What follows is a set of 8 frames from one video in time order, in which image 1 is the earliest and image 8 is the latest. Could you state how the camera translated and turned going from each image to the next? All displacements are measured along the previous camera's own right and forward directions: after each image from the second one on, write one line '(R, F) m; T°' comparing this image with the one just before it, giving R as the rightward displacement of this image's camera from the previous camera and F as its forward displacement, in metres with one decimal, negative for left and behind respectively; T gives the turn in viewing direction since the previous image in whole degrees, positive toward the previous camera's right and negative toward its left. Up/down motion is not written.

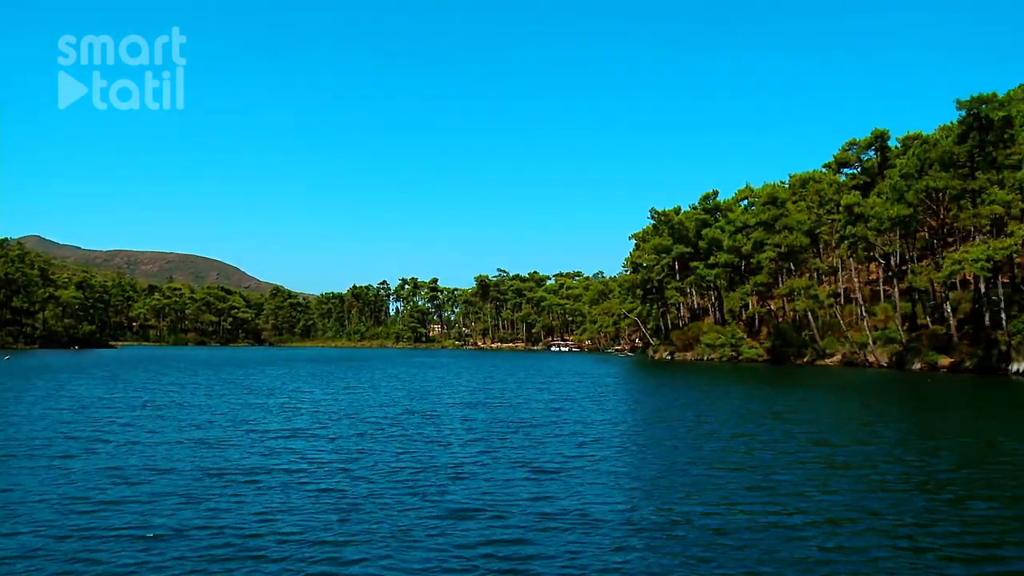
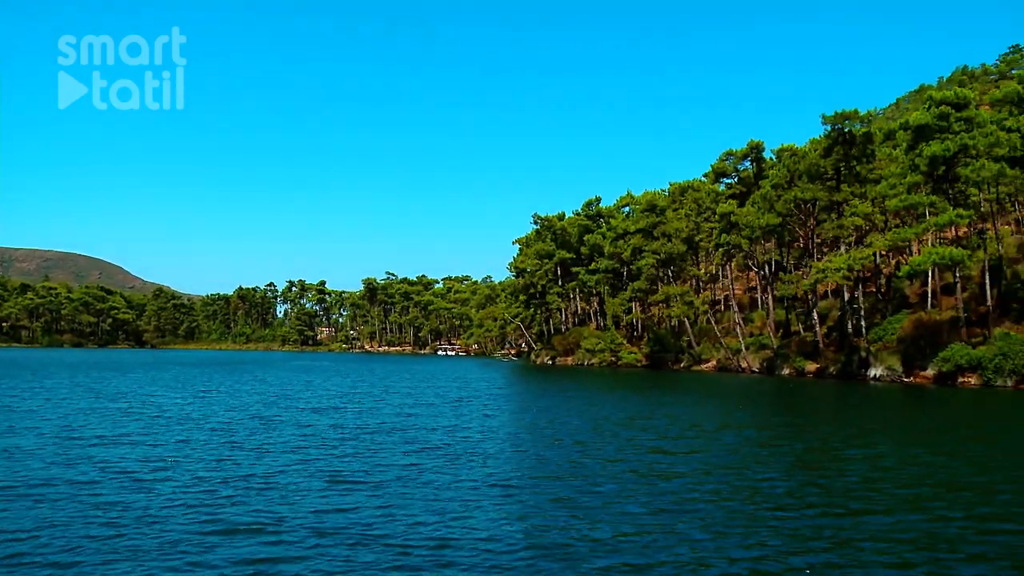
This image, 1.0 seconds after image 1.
(+0.5, 0.0) m; +6°
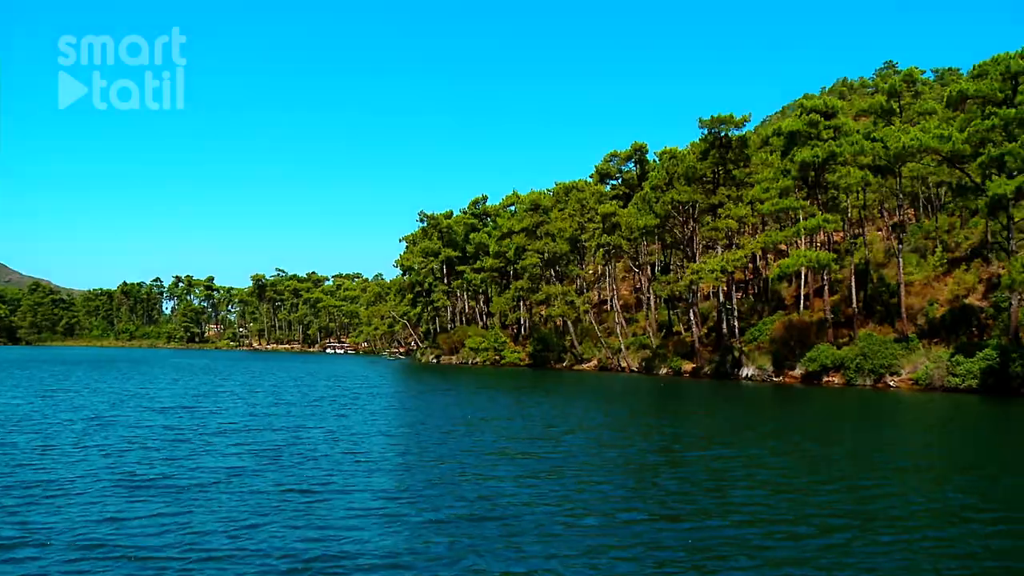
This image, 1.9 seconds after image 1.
(+0.5, +0.3) m; +6°
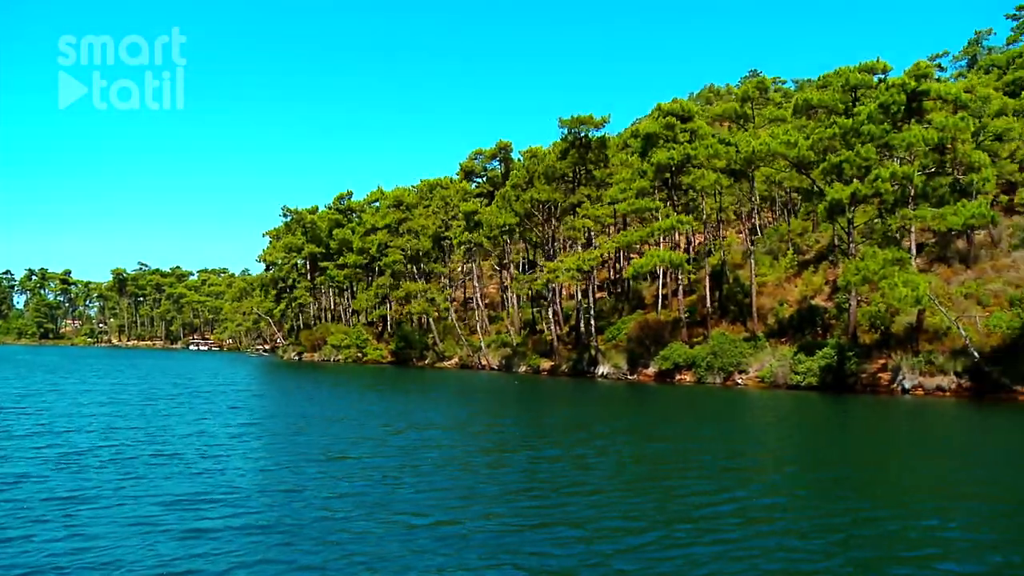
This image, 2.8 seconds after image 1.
(+0.5, +0.4) m; +7°
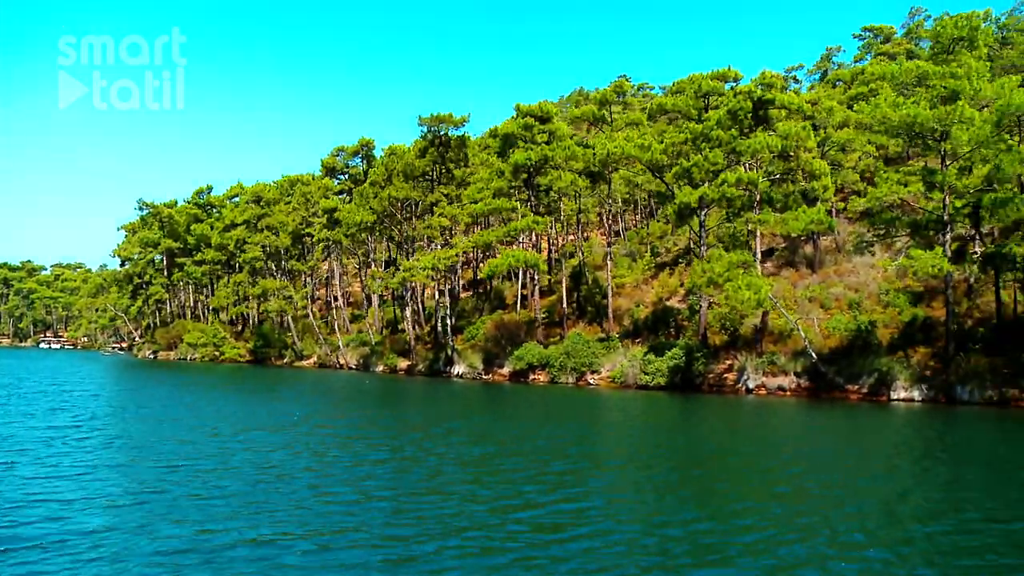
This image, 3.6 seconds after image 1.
(+0.6, +0.3) m; +7°
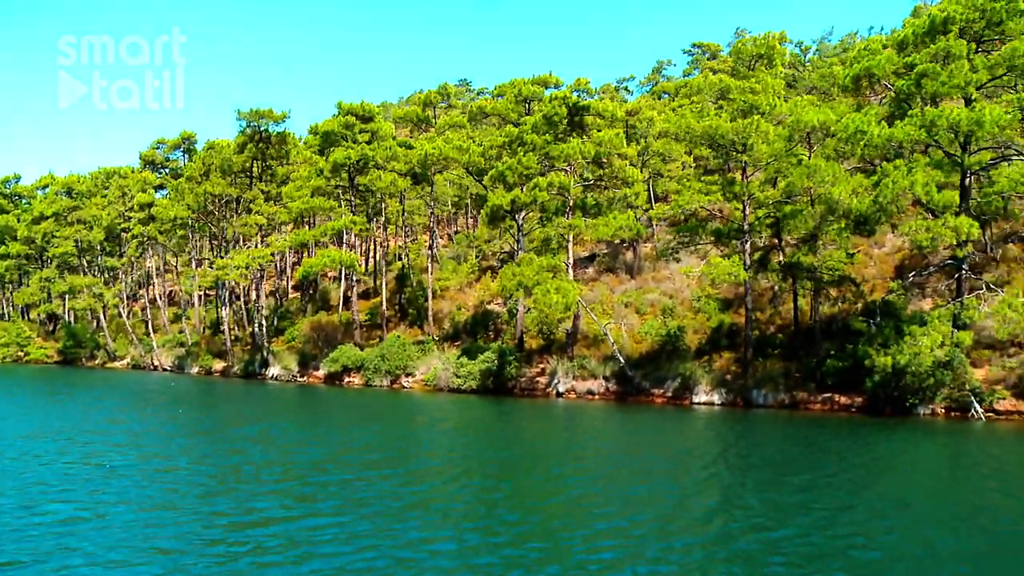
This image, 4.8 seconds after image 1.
(+0.9, +0.3) m; +9°
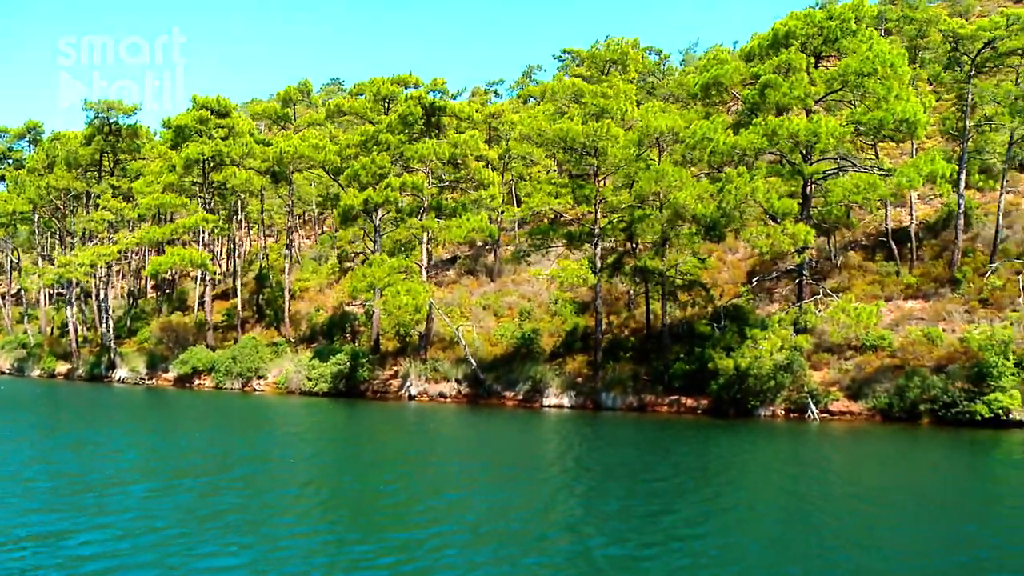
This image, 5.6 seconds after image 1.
(+0.6, +0.3) m; +7°
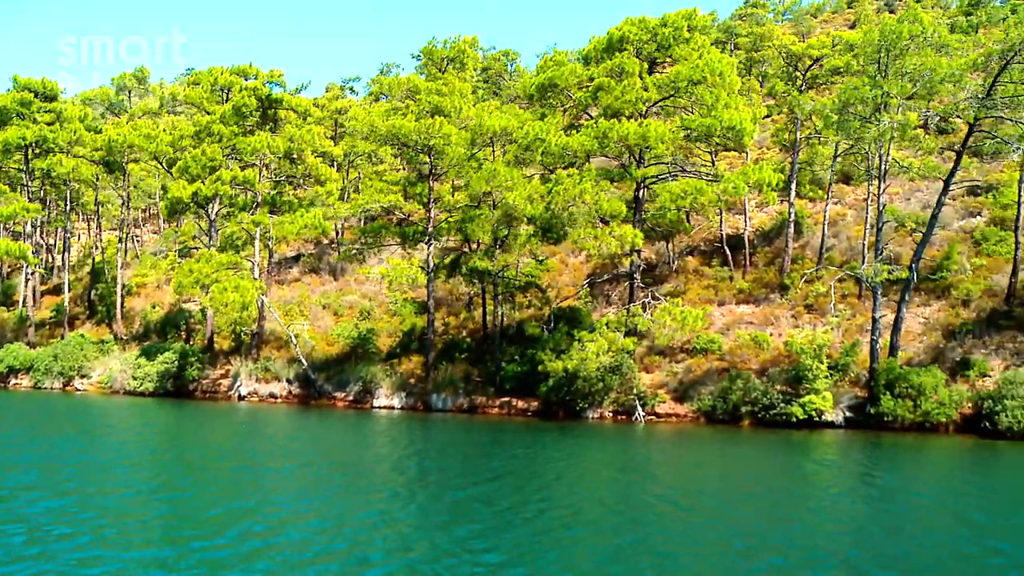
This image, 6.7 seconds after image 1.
(+0.8, +0.3) m; +7°
